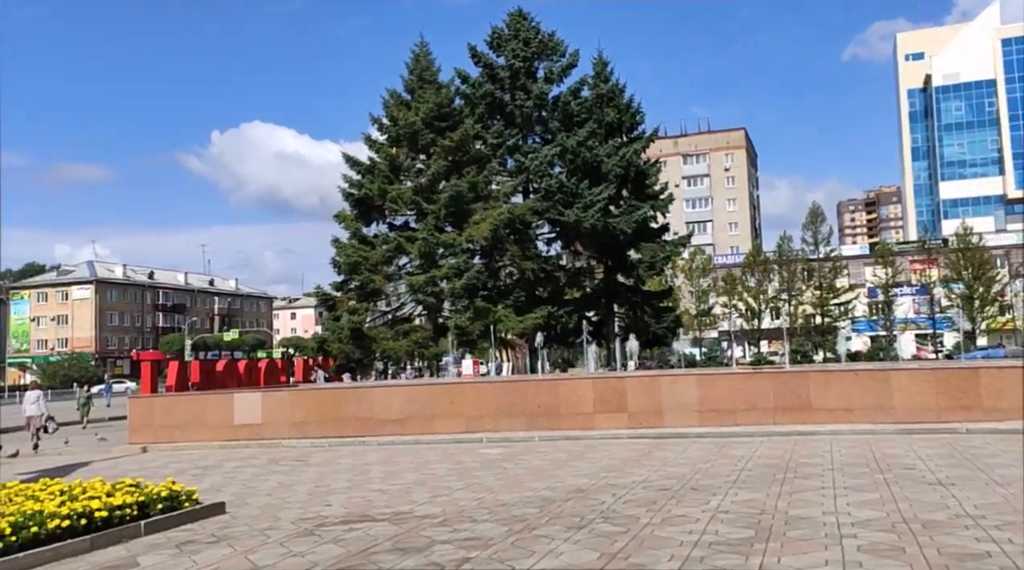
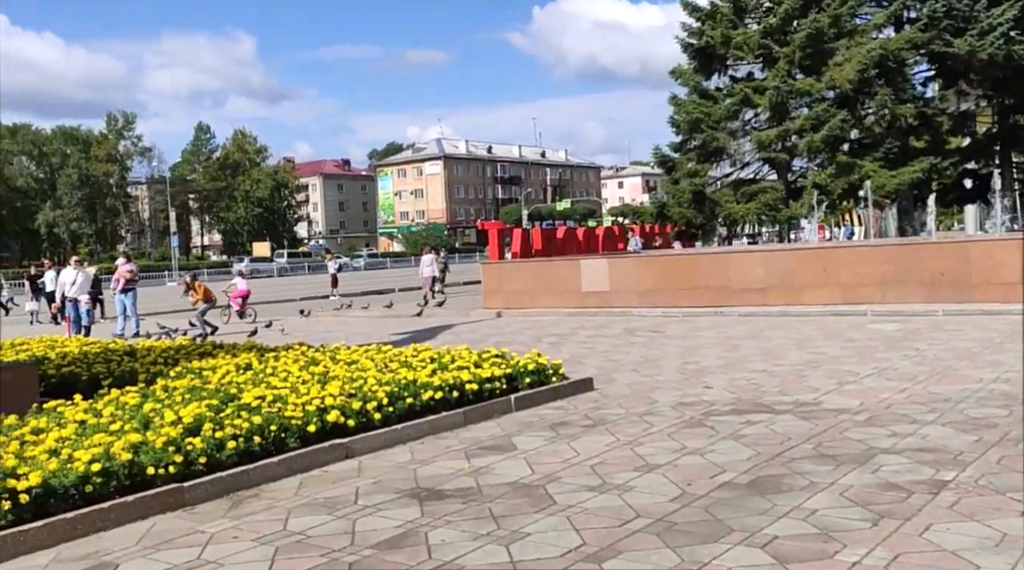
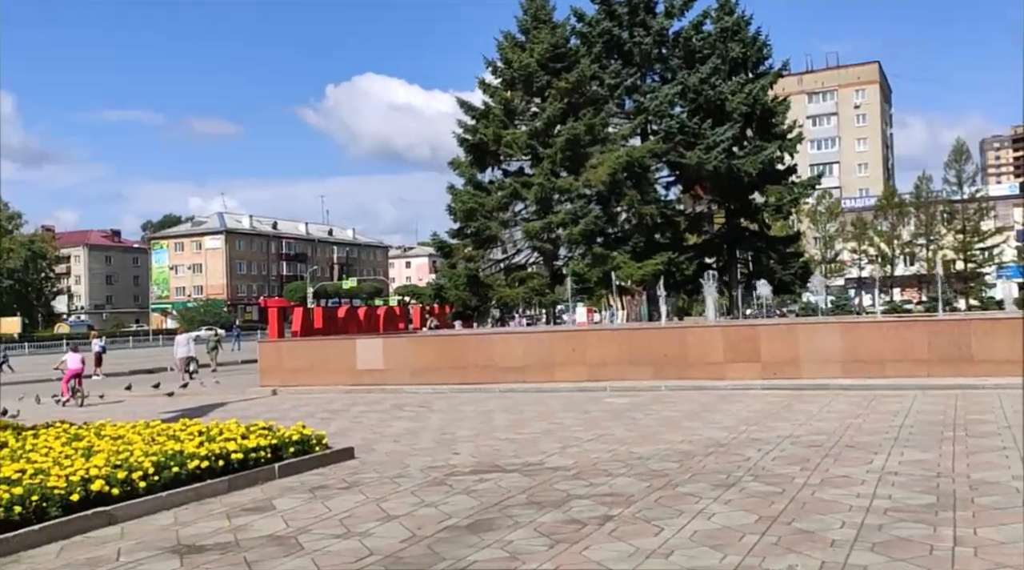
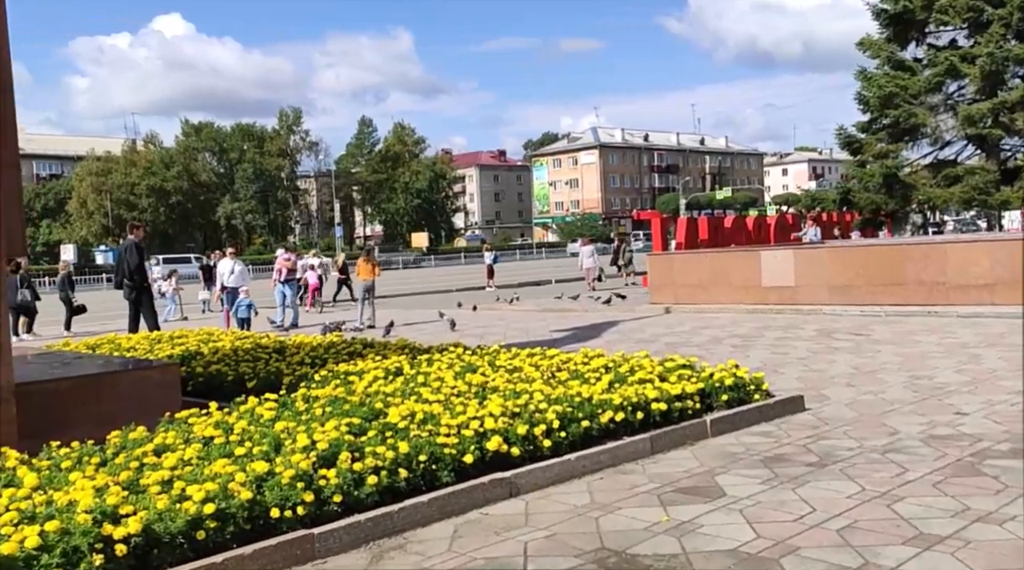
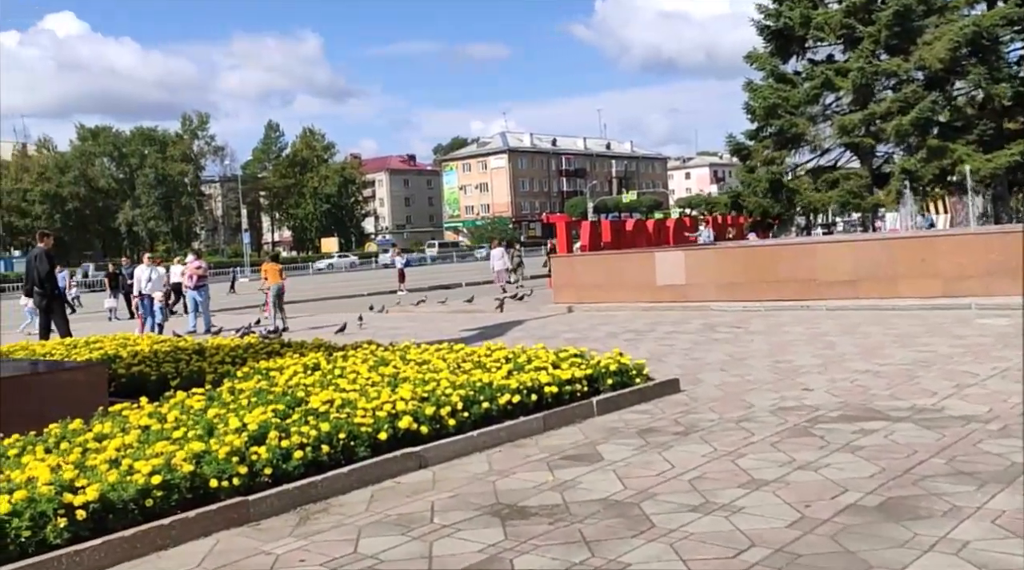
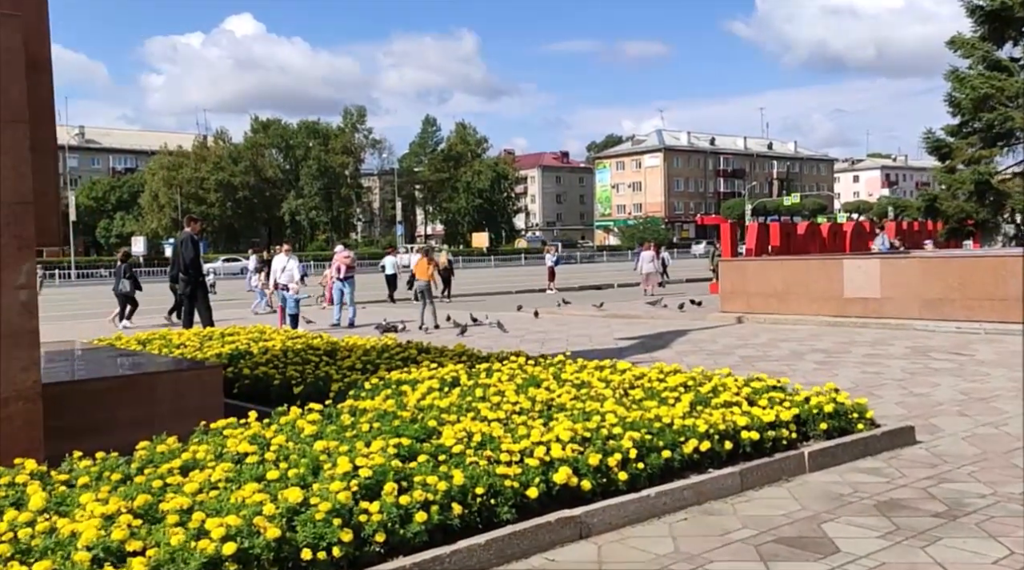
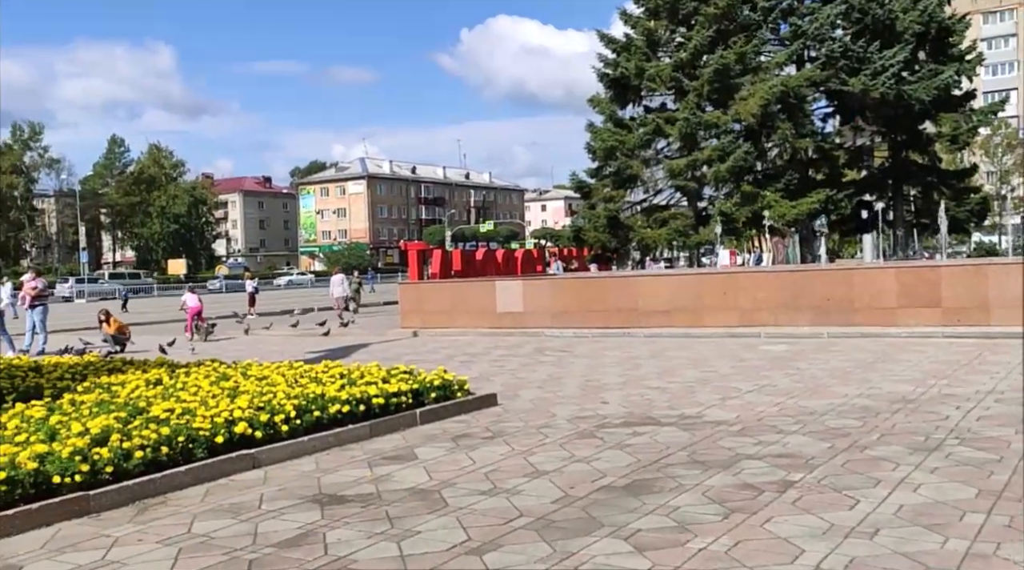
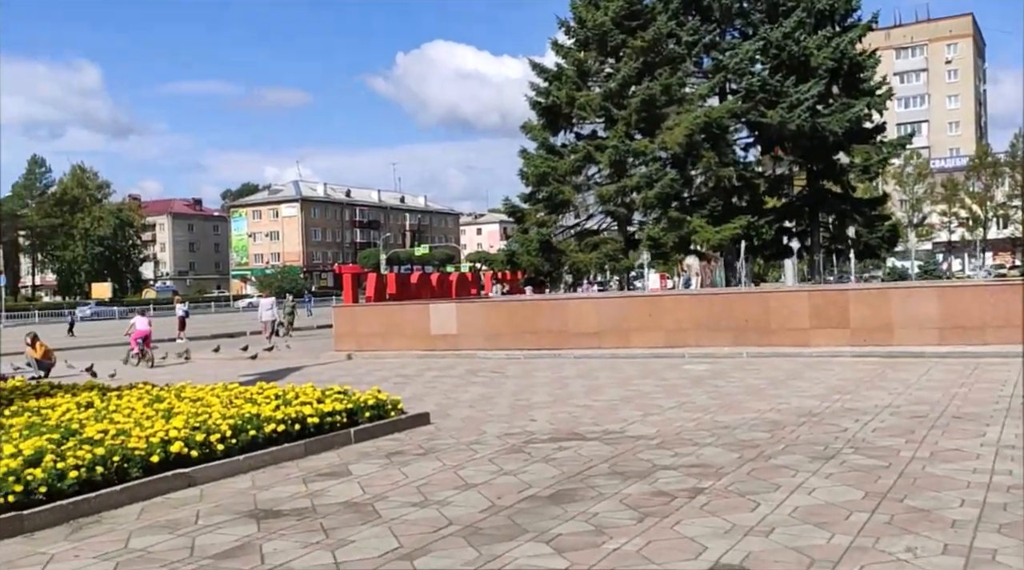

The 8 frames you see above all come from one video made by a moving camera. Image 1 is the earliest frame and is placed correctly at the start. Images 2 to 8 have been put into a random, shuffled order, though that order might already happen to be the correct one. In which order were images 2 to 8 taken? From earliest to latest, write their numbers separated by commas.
3, 8, 7, 2, 5, 4, 6
